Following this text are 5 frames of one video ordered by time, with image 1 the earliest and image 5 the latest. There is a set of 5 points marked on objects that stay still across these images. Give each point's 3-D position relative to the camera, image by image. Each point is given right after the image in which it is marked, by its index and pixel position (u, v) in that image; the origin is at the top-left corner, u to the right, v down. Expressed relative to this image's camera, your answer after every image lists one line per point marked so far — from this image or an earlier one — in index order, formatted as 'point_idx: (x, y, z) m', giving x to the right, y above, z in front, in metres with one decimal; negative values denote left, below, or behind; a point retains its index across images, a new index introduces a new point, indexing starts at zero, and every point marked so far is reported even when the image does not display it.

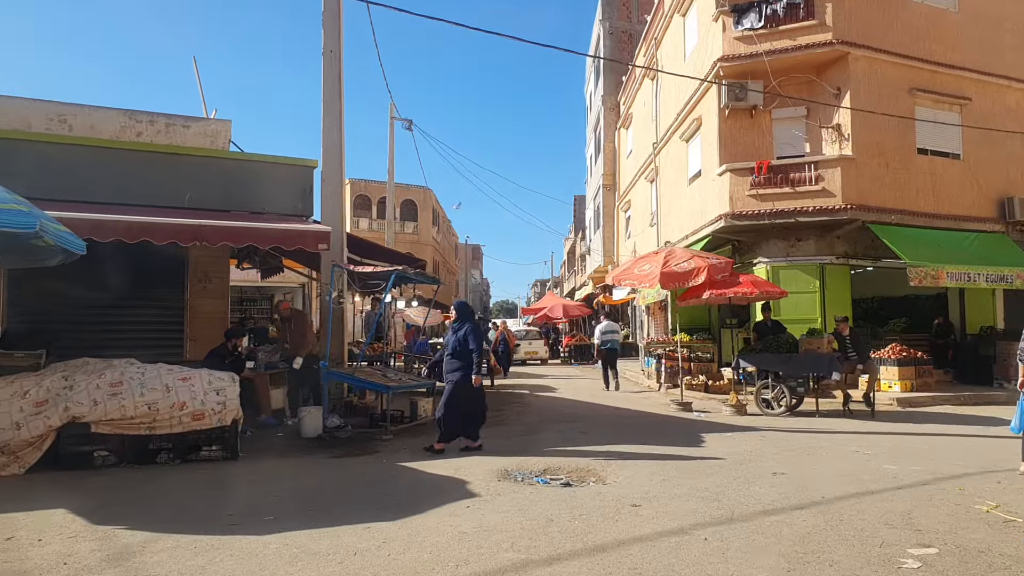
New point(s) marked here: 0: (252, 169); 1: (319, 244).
0: (-3.2, +1.5, +10.1) m
1: (-2.1, +0.5, +8.8) m
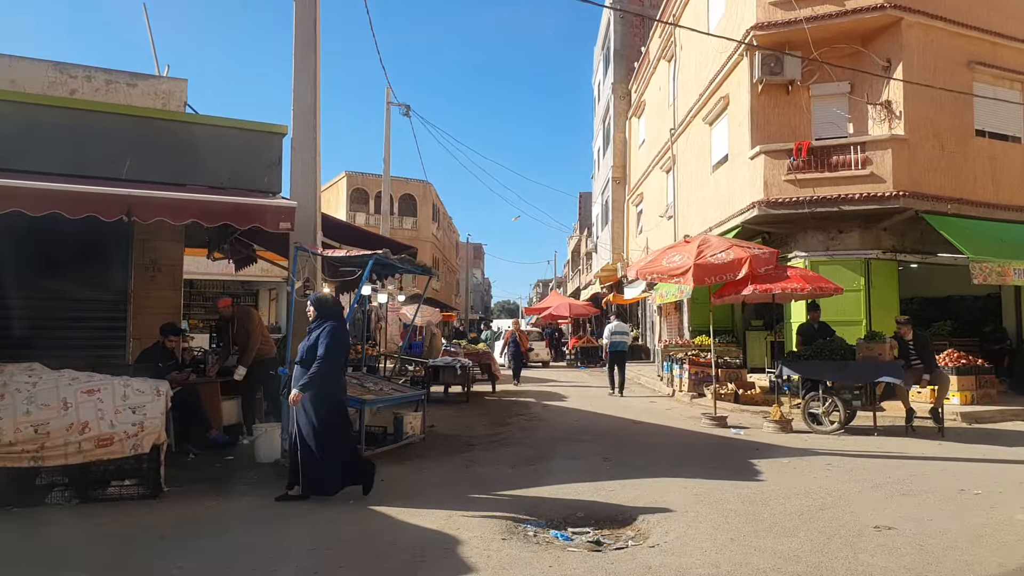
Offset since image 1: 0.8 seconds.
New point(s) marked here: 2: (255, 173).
0: (-3.1, +1.6, +8.5) m
1: (-2.0, +0.6, +7.2) m
2: (-2.7, +1.2, +8.6) m
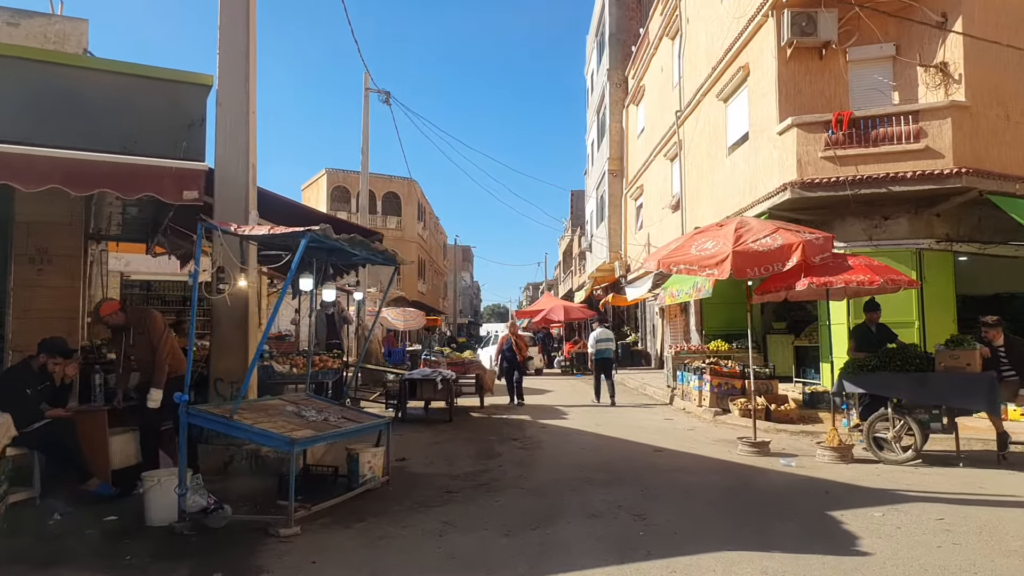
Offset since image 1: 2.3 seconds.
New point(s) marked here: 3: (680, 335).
0: (-3.2, +1.6, +6.5) m
1: (-2.0, +0.6, +5.2) m
2: (-2.7, +1.2, +6.7) m
3: (+3.8, -1.1, +18.8) m
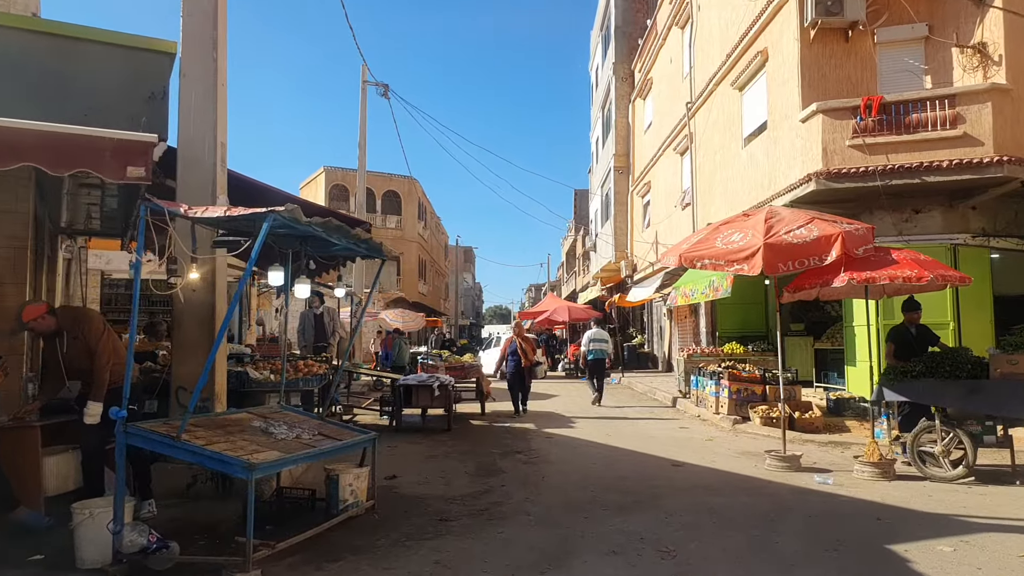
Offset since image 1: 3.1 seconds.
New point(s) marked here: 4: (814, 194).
0: (-3.1, +1.6, +5.7) m
1: (-2.0, +0.6, +4.5) m
2: (-2.7, +1.2, +5.9) m
3: (+3.8, -1.1, +18.0) m
4: (+3.7, +1.2, +10.3) m
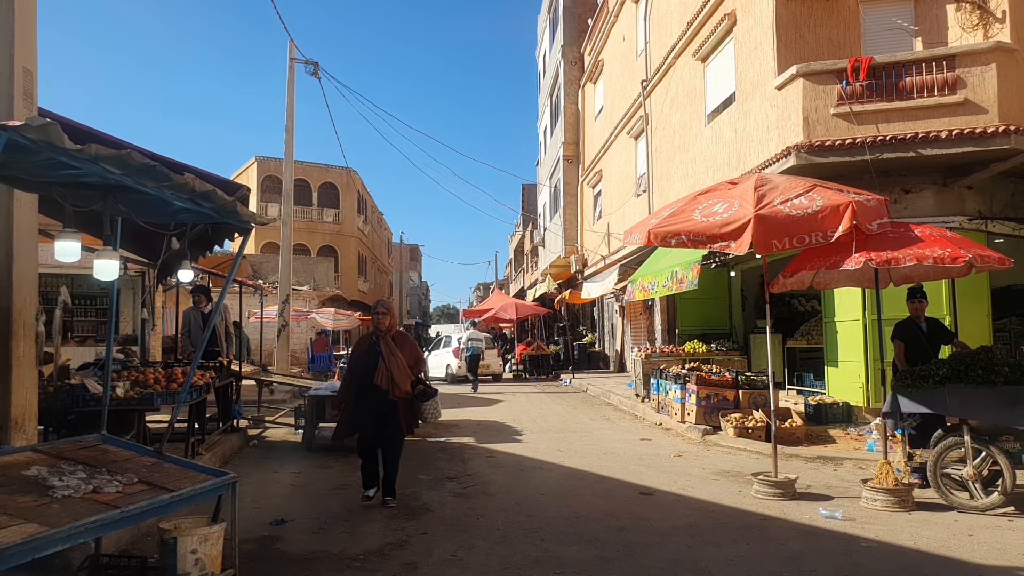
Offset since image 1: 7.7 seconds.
0: (-3.5, +1.7, +4.0) m
1: (-2.3, +0.7, +2.8) m
2: (-3.1, +1.3, +4.2) m
3: (+2.7, -1.0, +16.7) m
4: (+3.0, +1.3, +9.0) m
